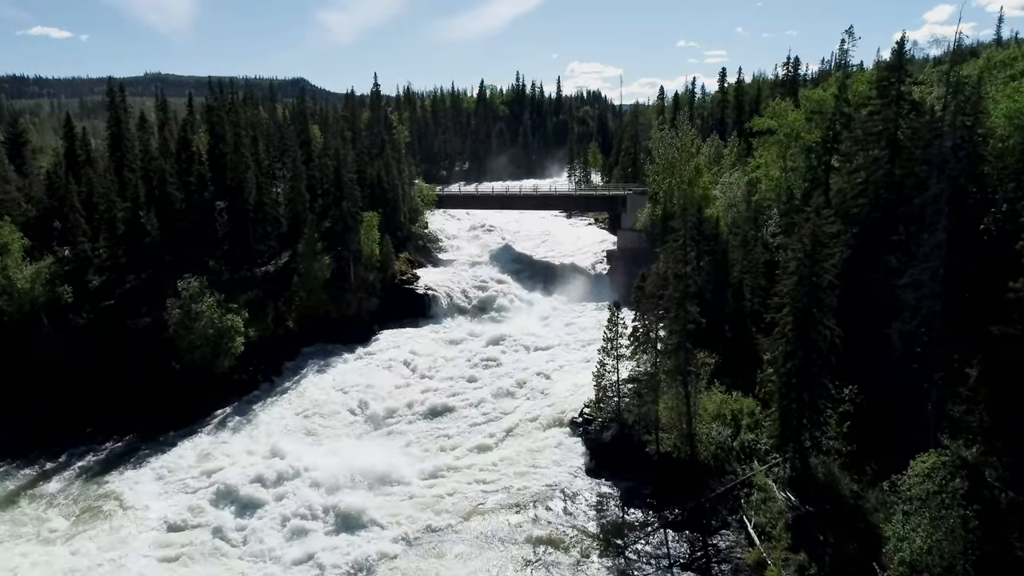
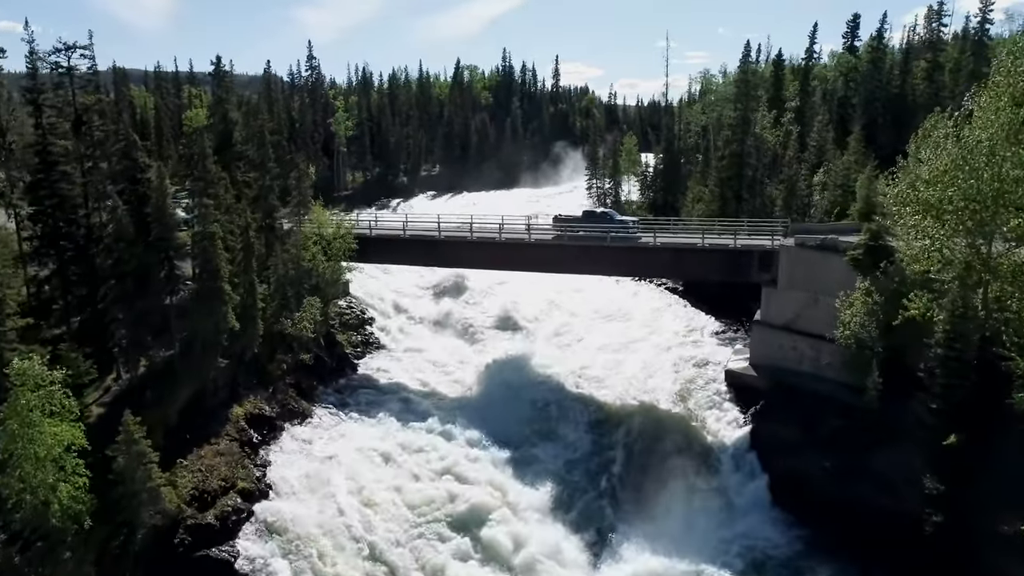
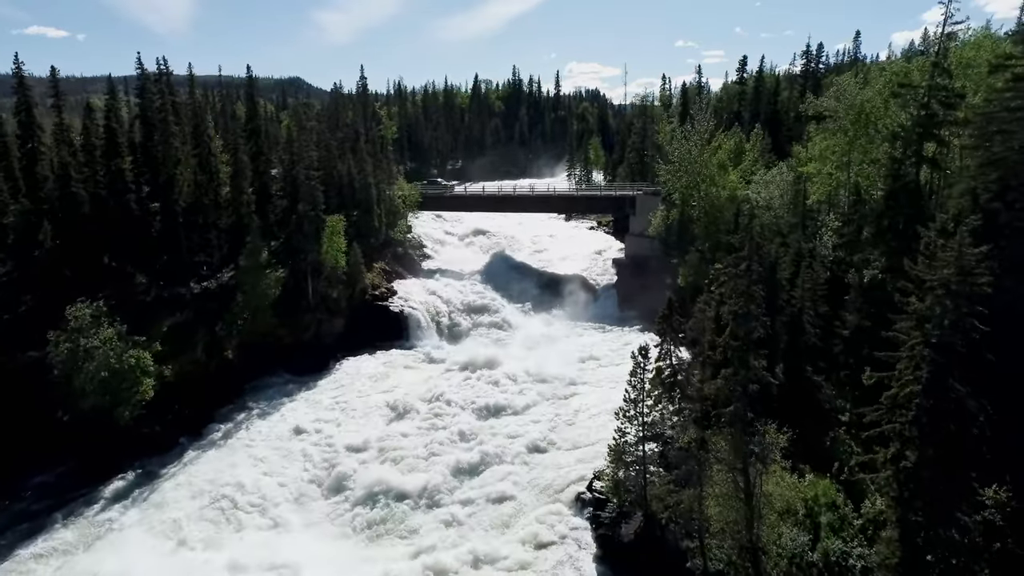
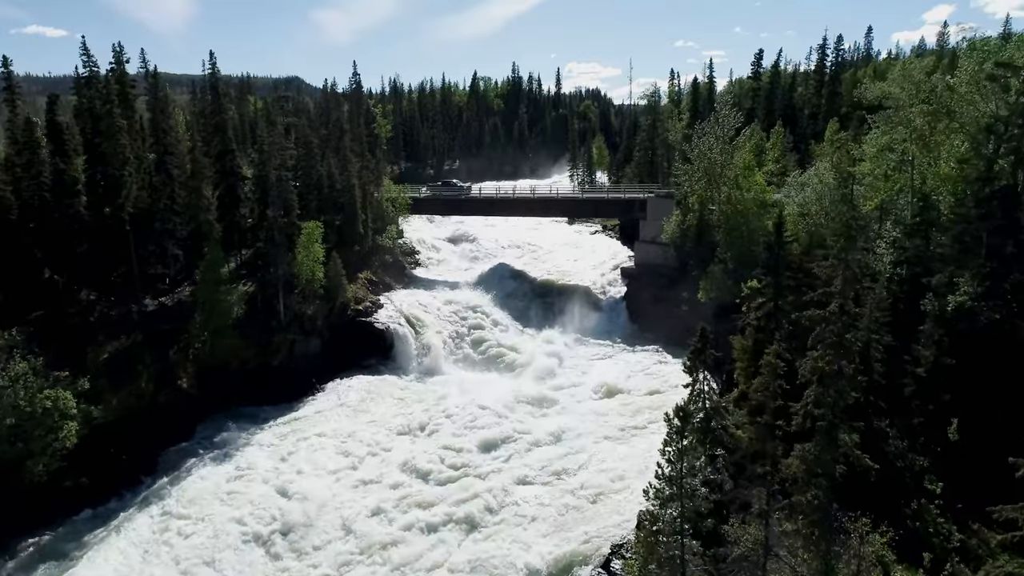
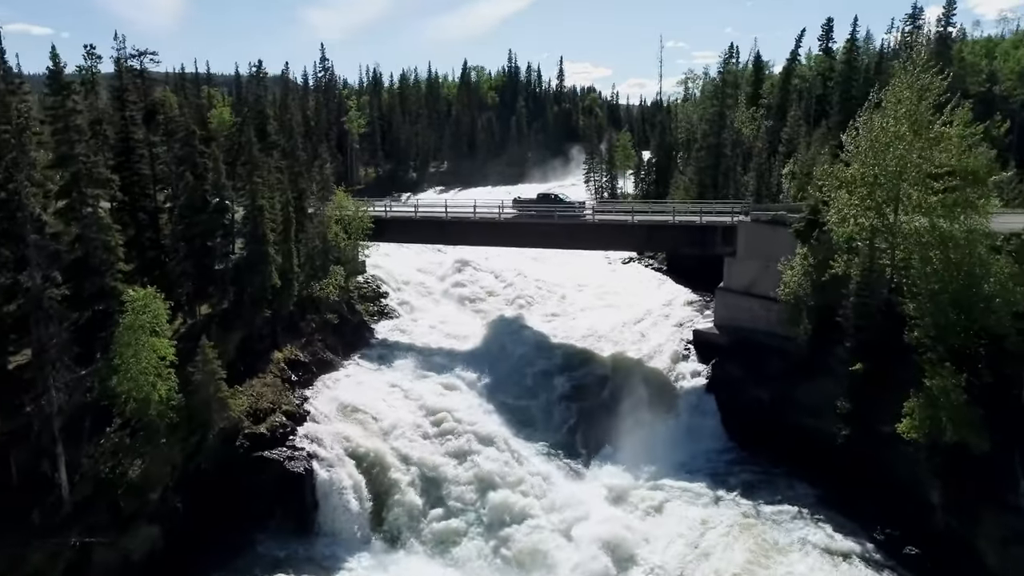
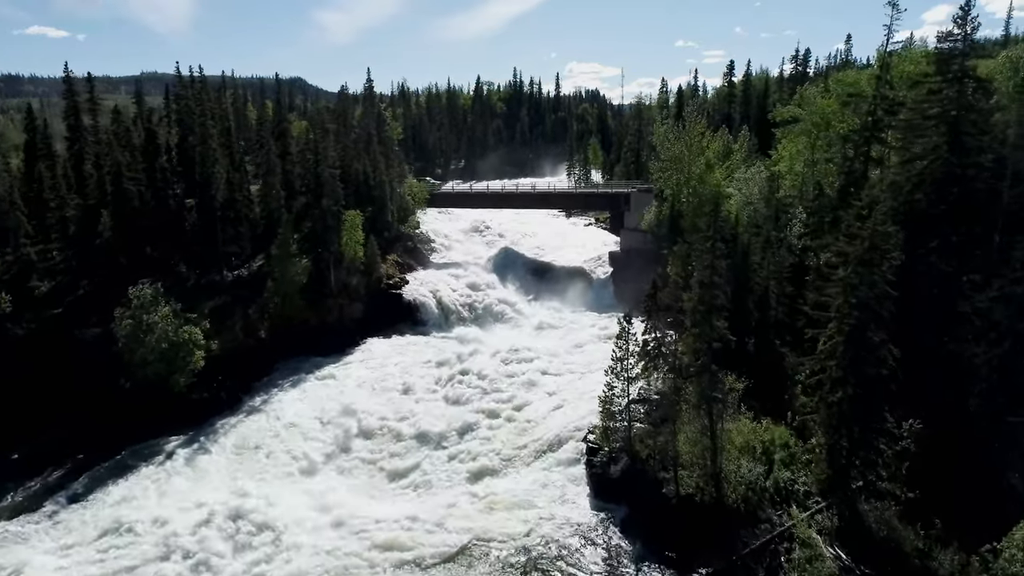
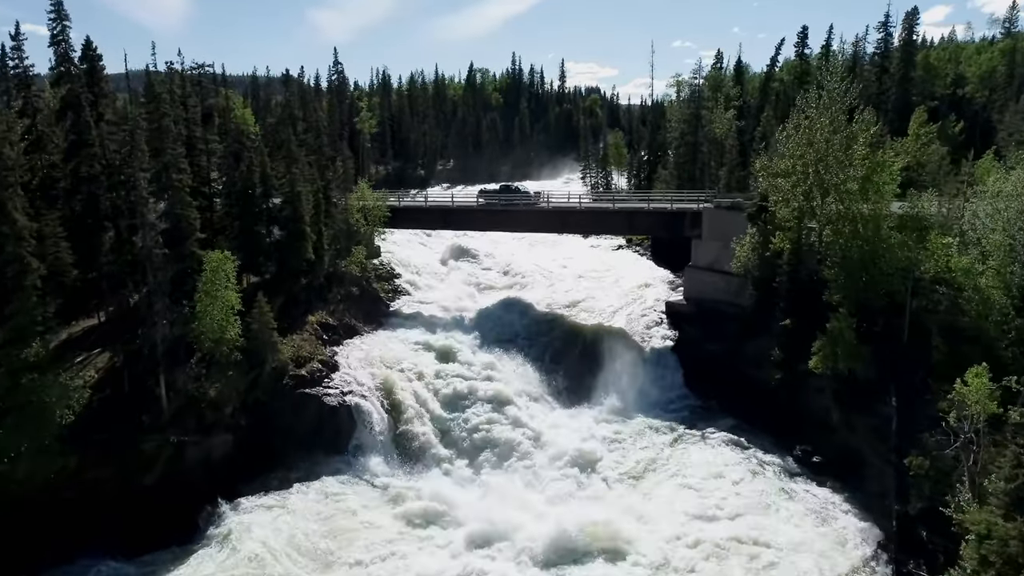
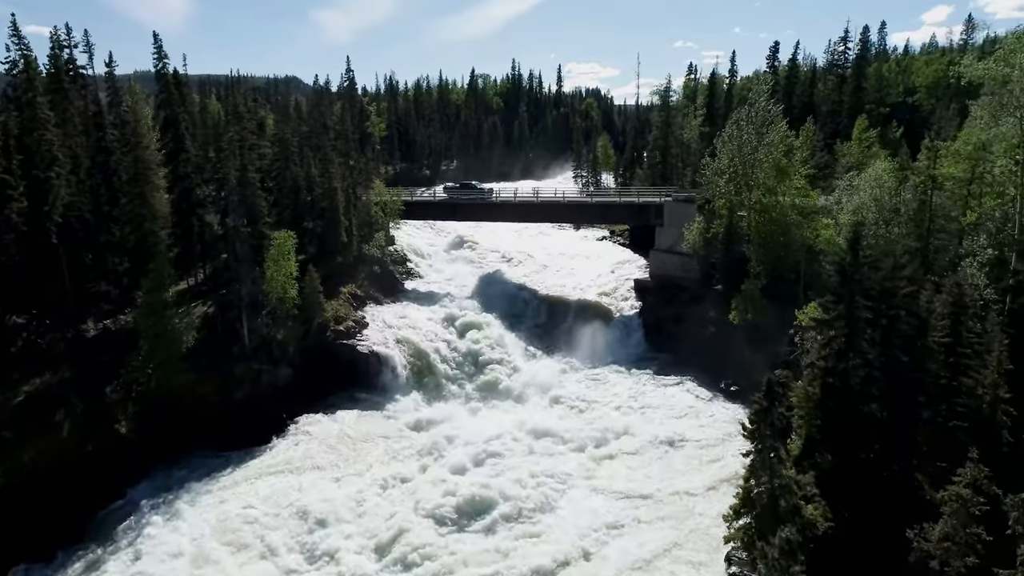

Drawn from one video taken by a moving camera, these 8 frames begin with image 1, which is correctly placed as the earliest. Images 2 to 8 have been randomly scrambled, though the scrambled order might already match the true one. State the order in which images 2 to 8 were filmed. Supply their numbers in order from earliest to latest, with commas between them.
6, 3, 4, 8, 7, 5, 2
